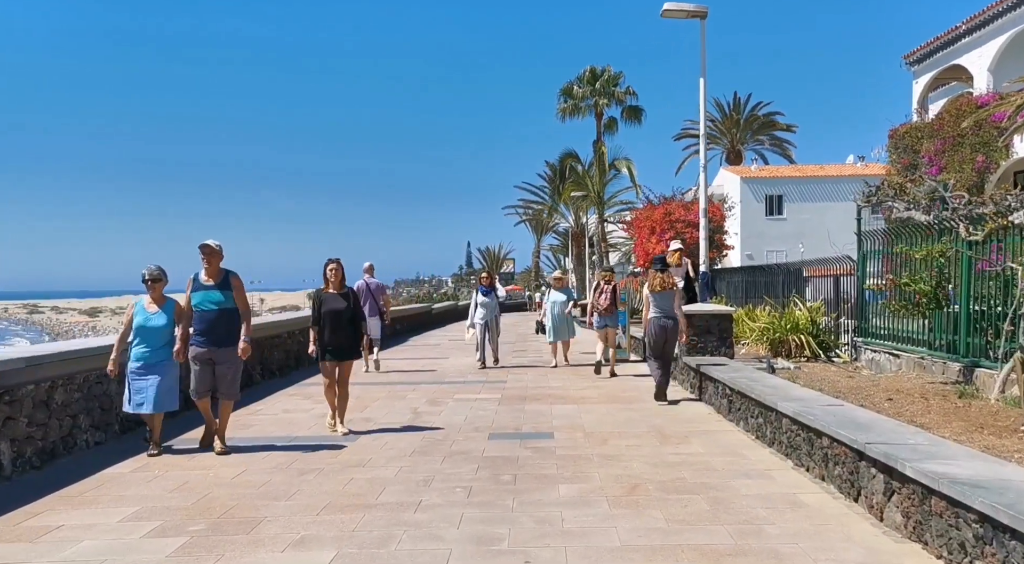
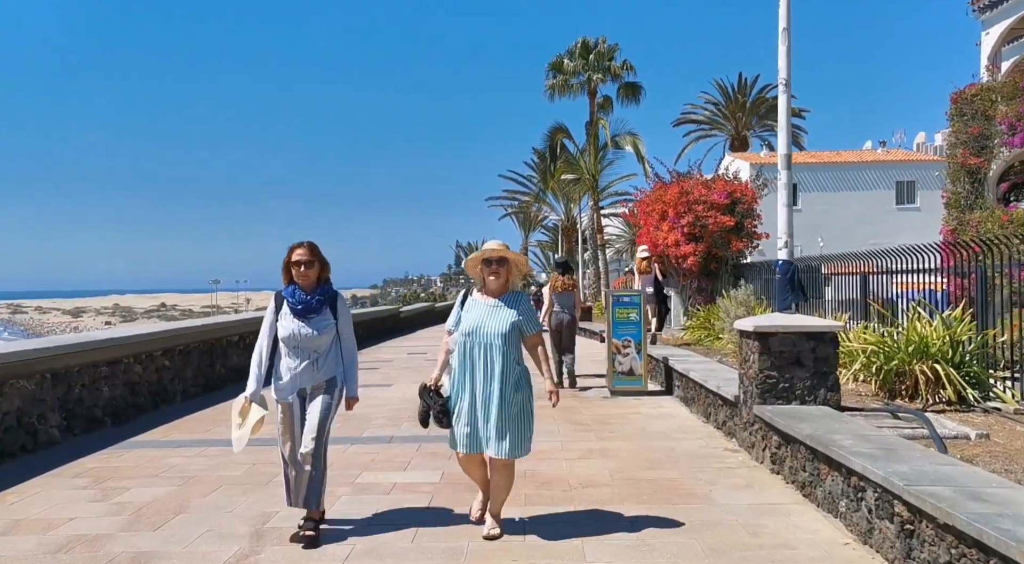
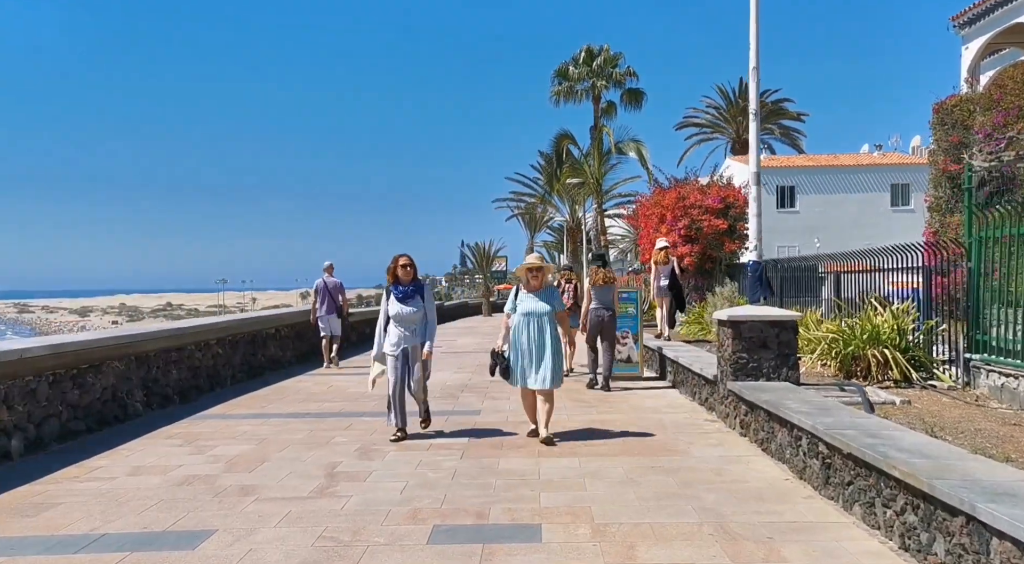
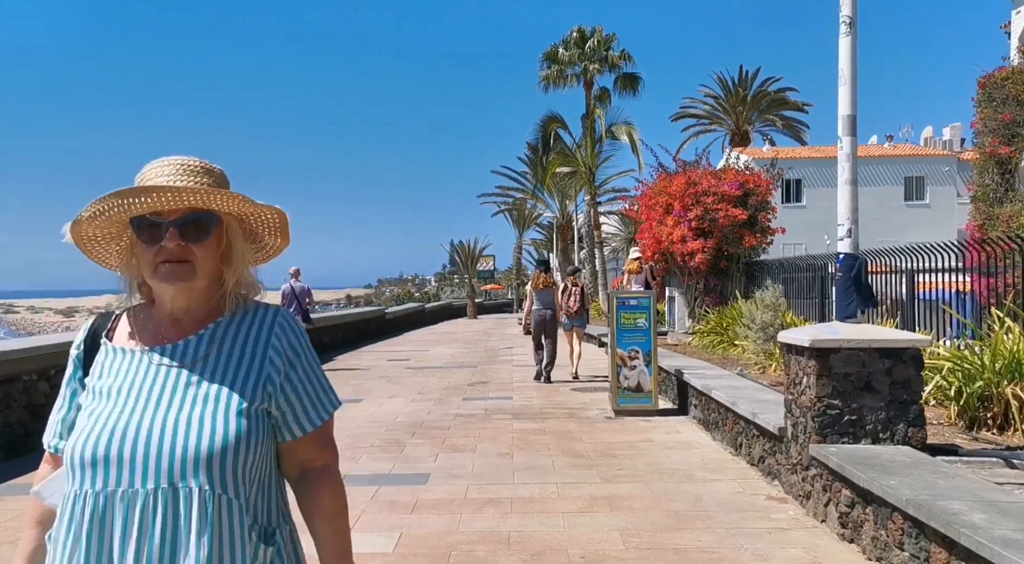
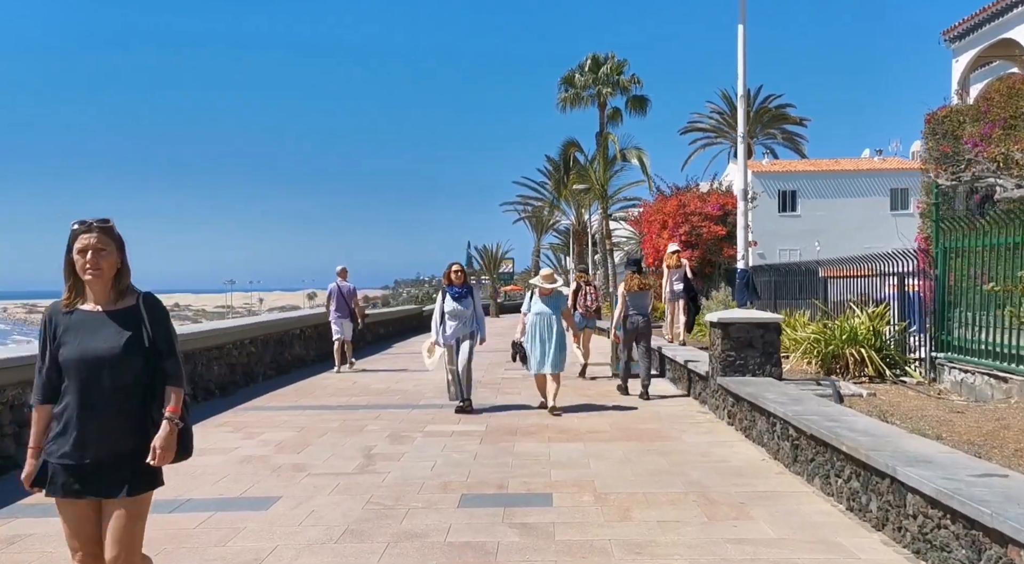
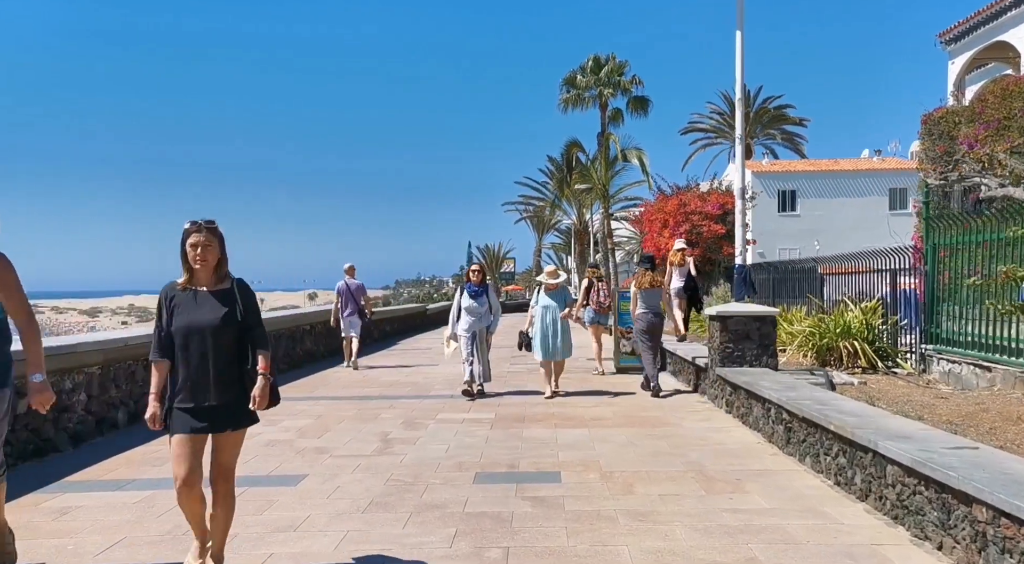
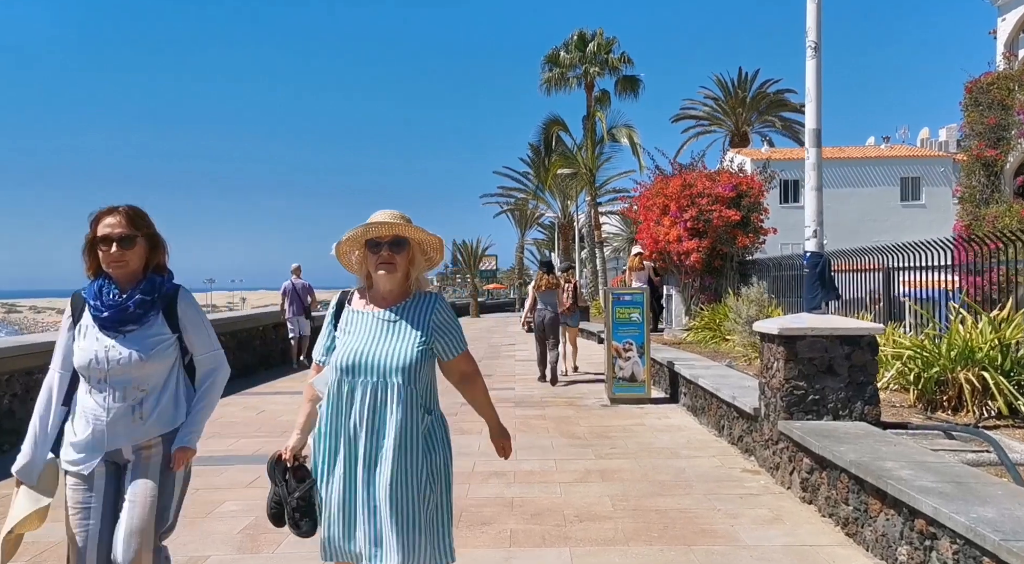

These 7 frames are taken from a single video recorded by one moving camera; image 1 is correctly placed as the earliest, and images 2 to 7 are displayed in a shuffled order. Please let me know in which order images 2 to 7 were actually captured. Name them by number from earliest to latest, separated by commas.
6, 5, 3, 2, 7, 4
